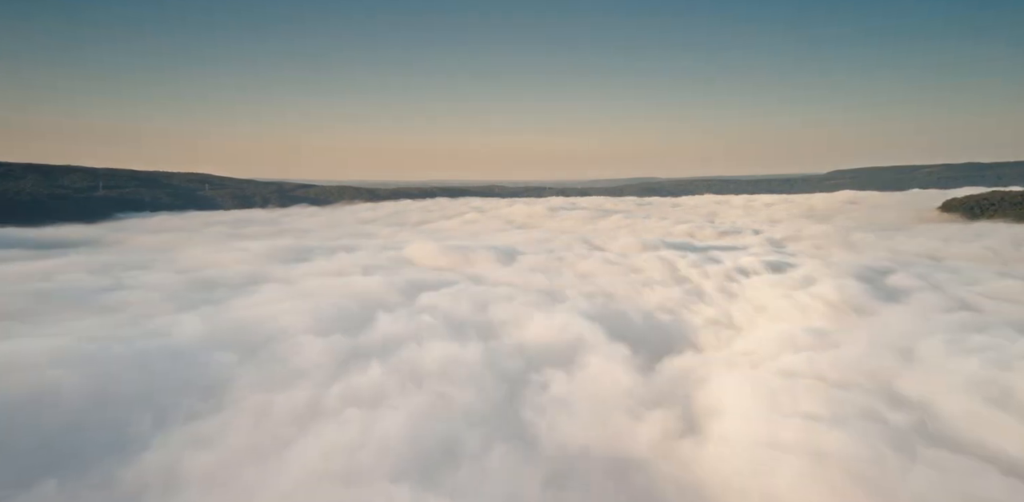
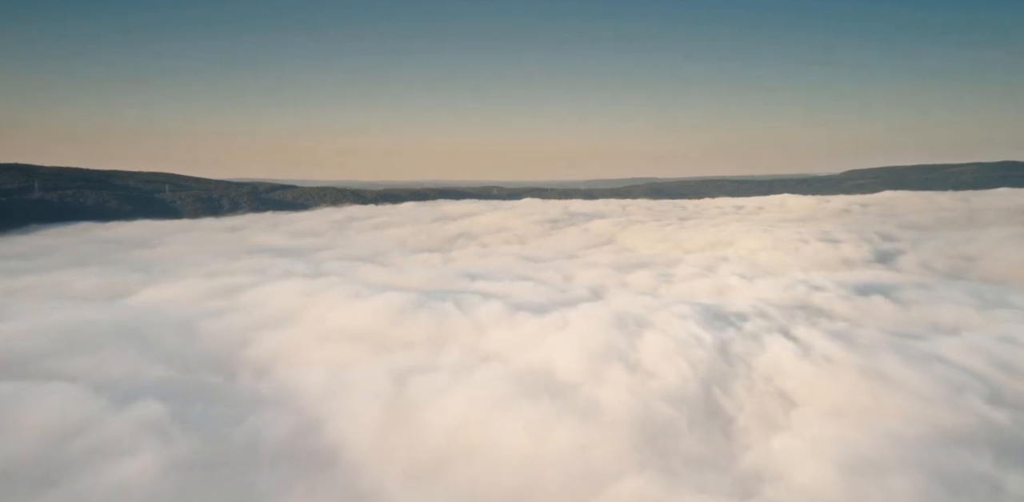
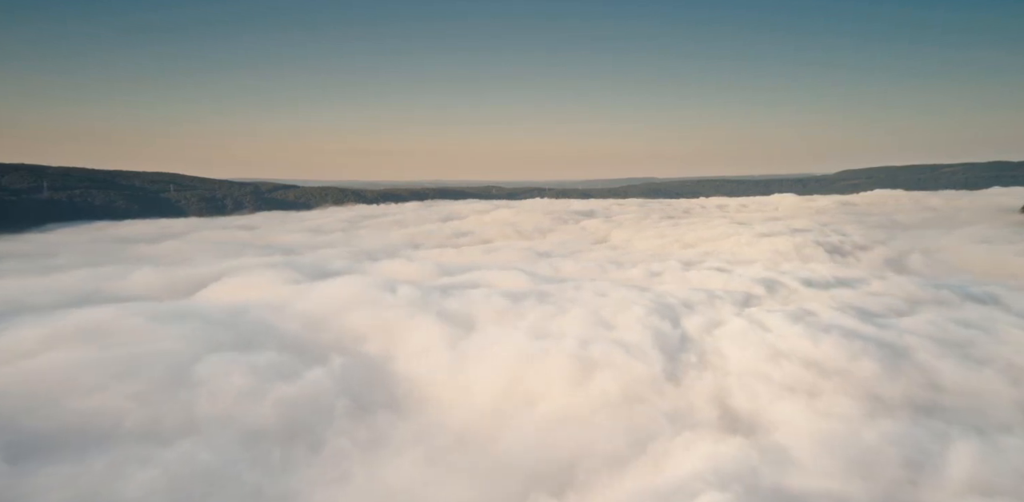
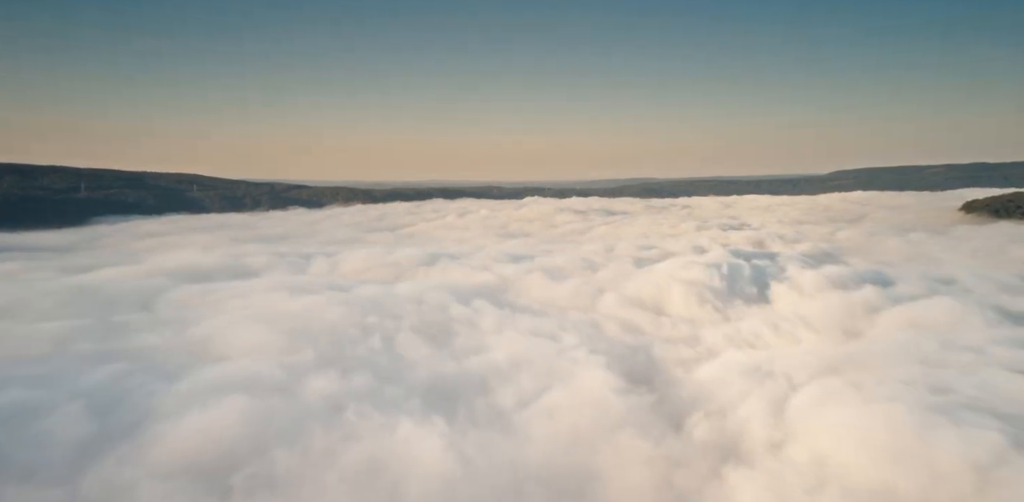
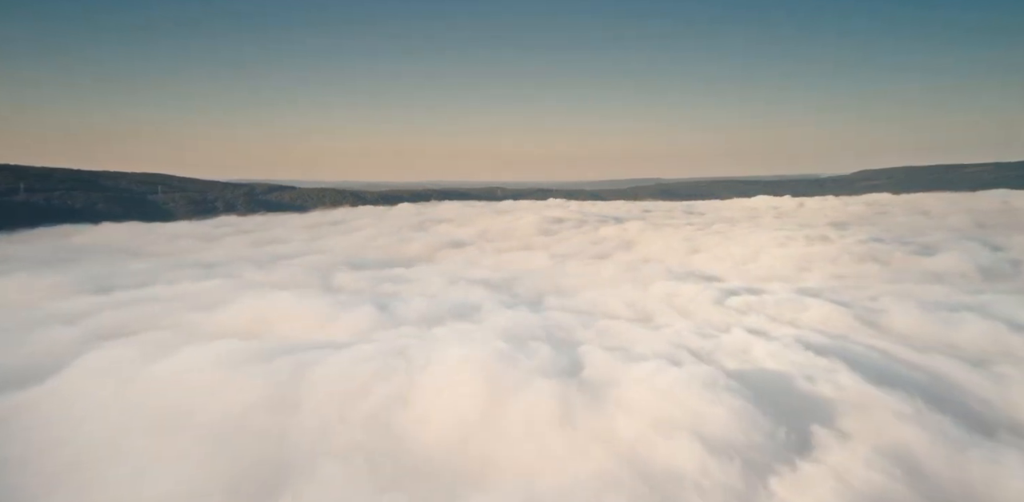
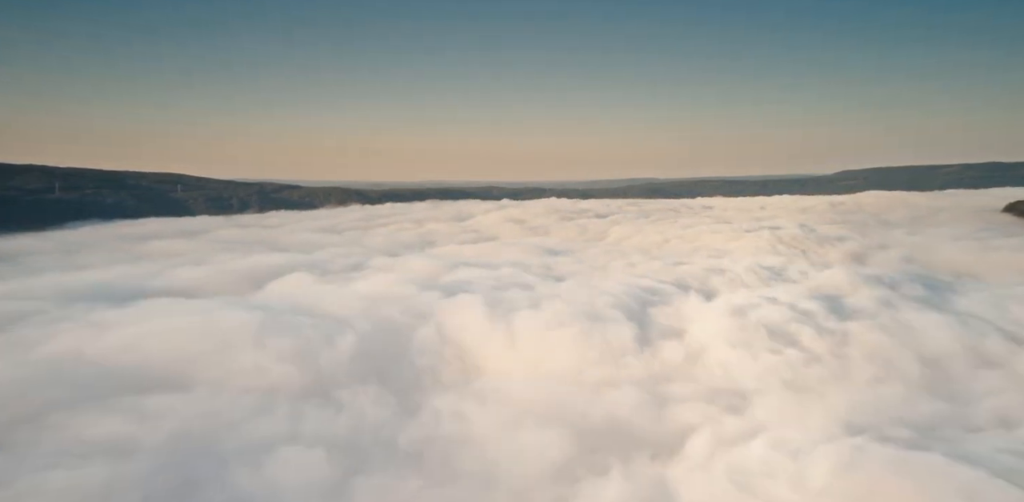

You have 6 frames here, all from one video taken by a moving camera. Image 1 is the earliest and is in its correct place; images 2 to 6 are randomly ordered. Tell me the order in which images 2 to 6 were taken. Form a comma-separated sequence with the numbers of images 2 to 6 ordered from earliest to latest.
4, 6, 3, 2, 5
